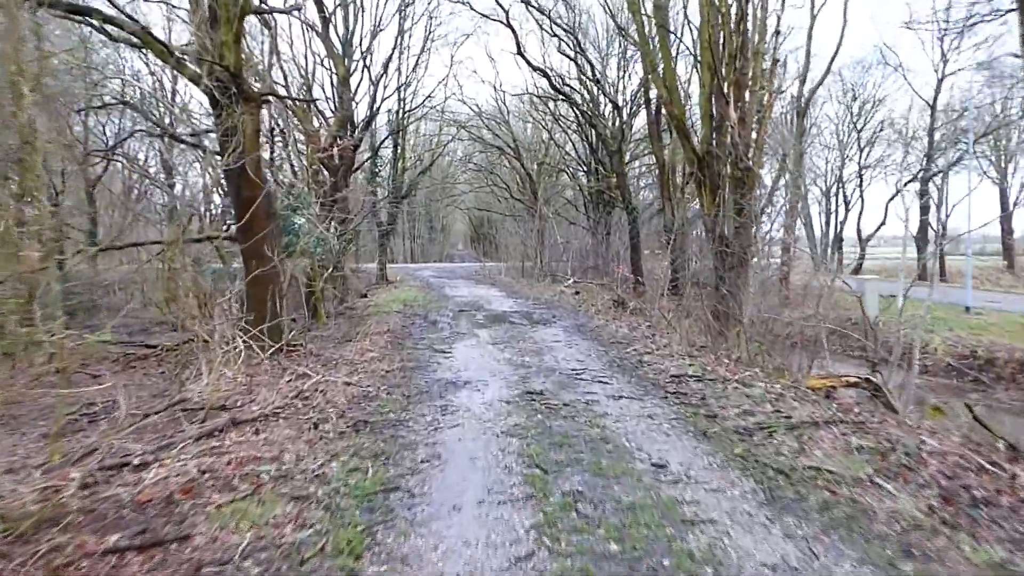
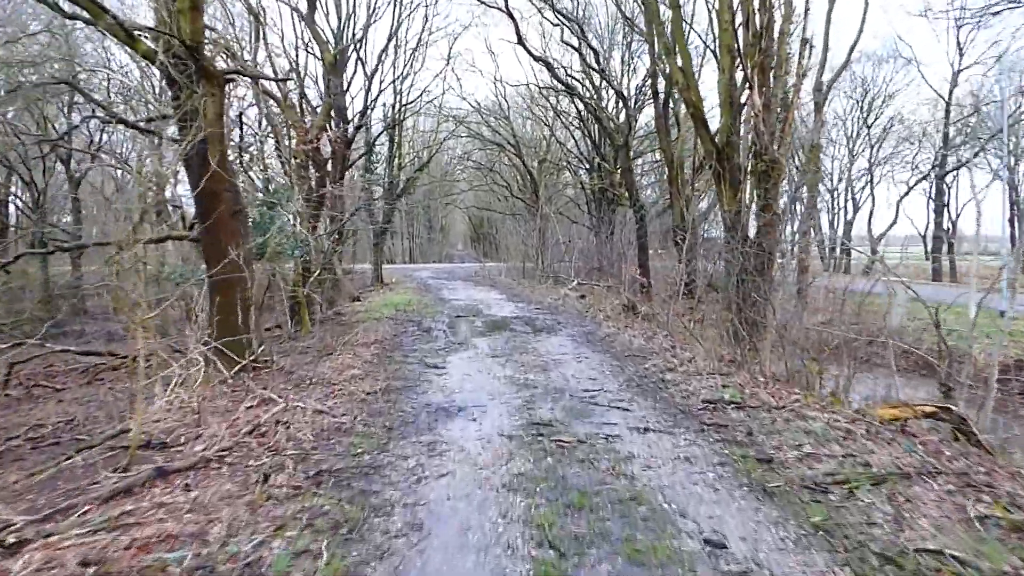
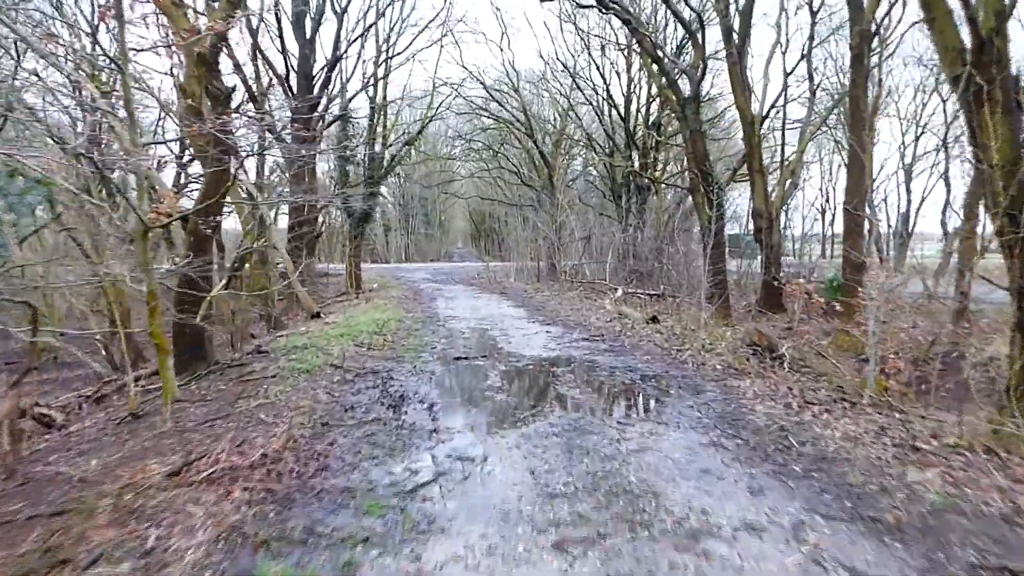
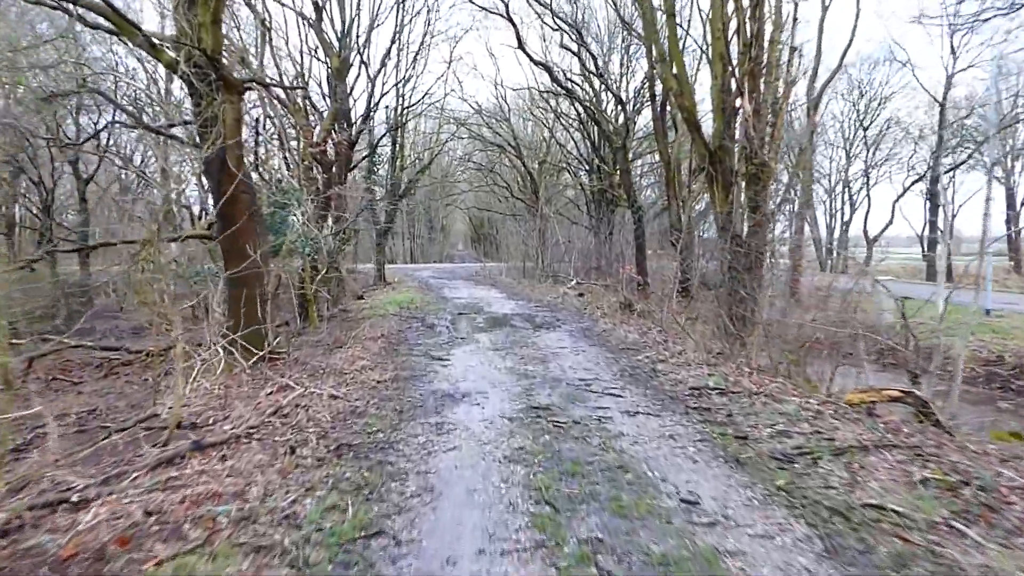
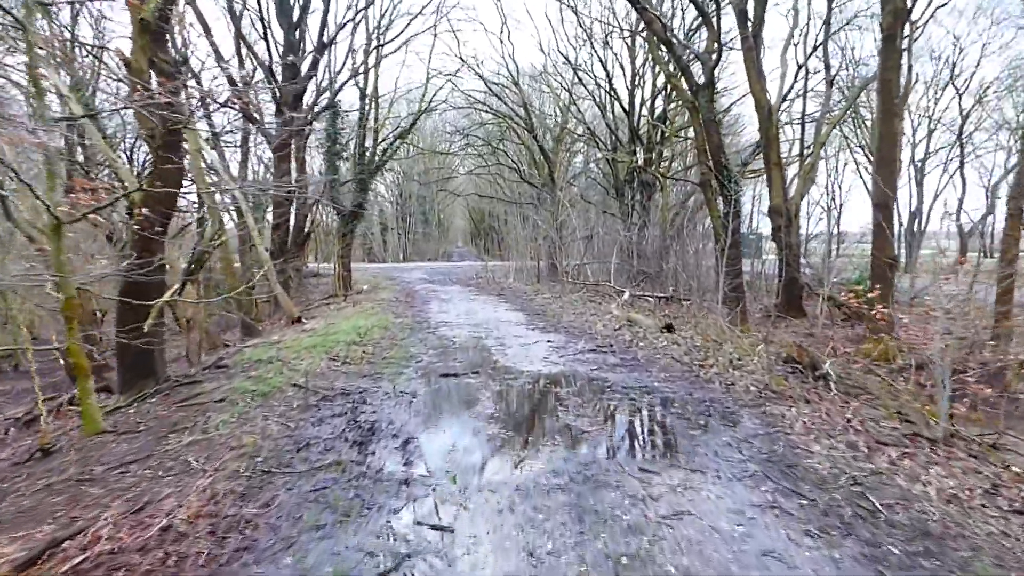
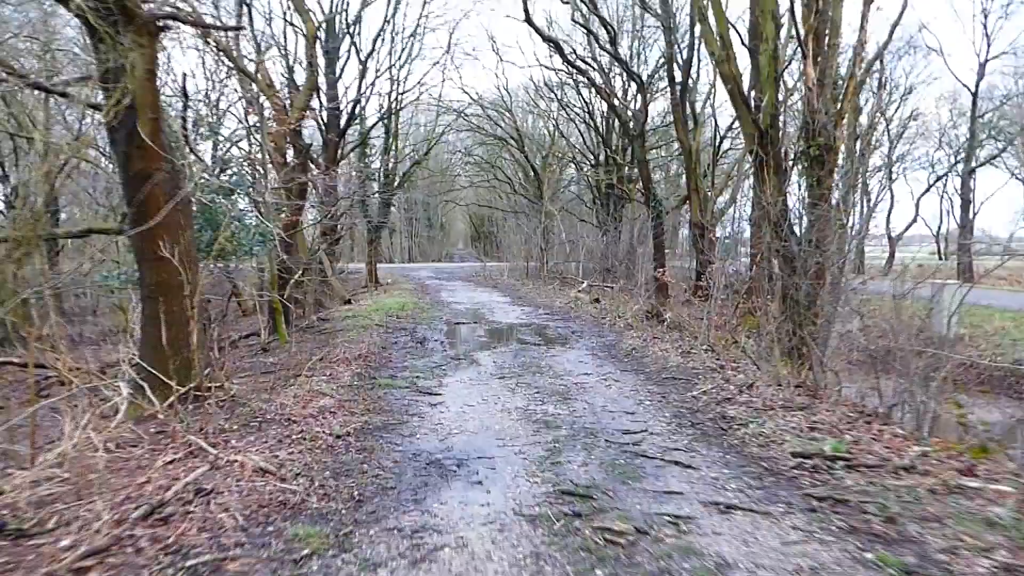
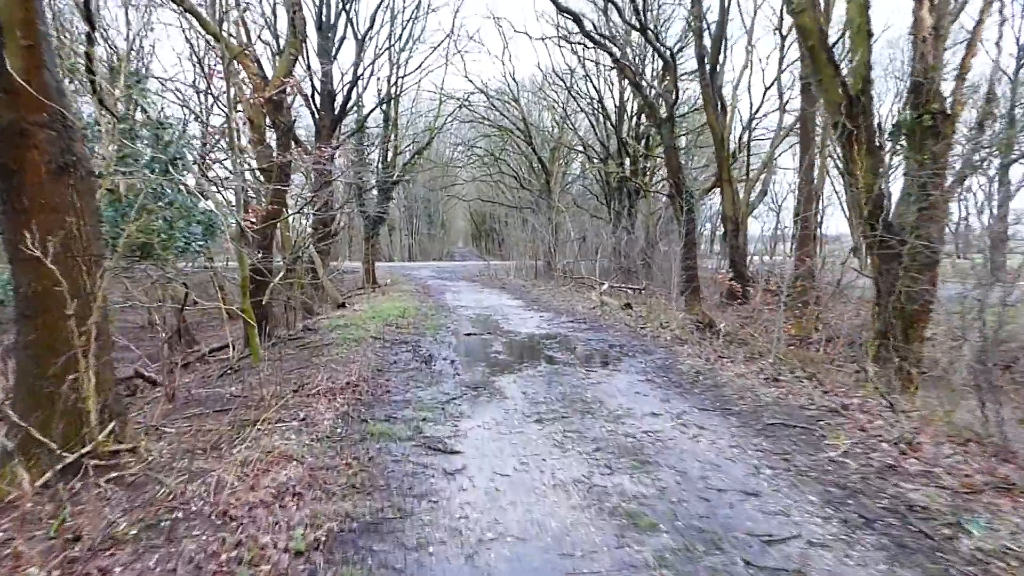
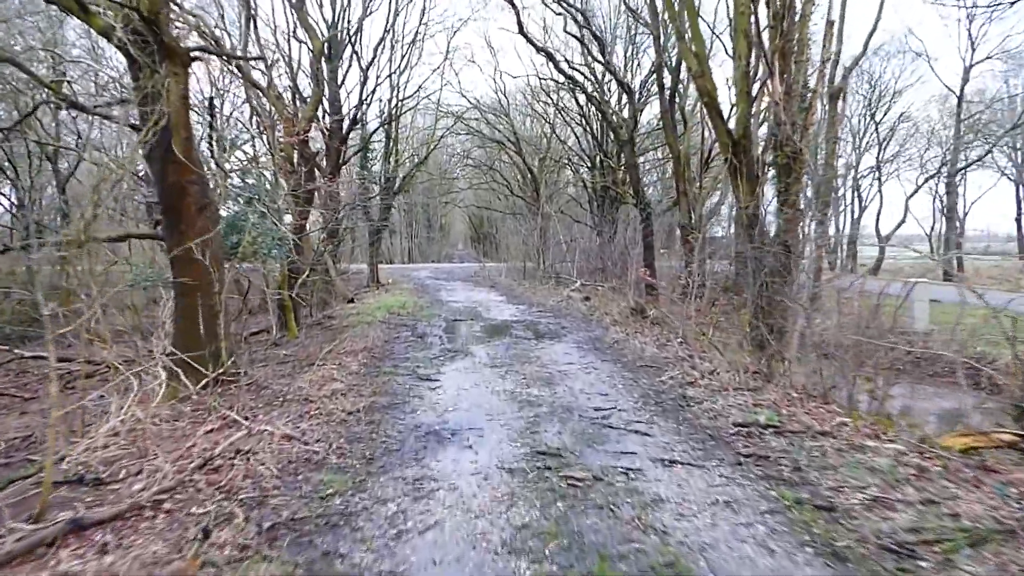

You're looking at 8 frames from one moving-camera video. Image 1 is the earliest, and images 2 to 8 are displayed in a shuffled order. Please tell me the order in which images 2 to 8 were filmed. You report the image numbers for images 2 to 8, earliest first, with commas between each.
4, 2, 8, 6, 7, 3, 5
